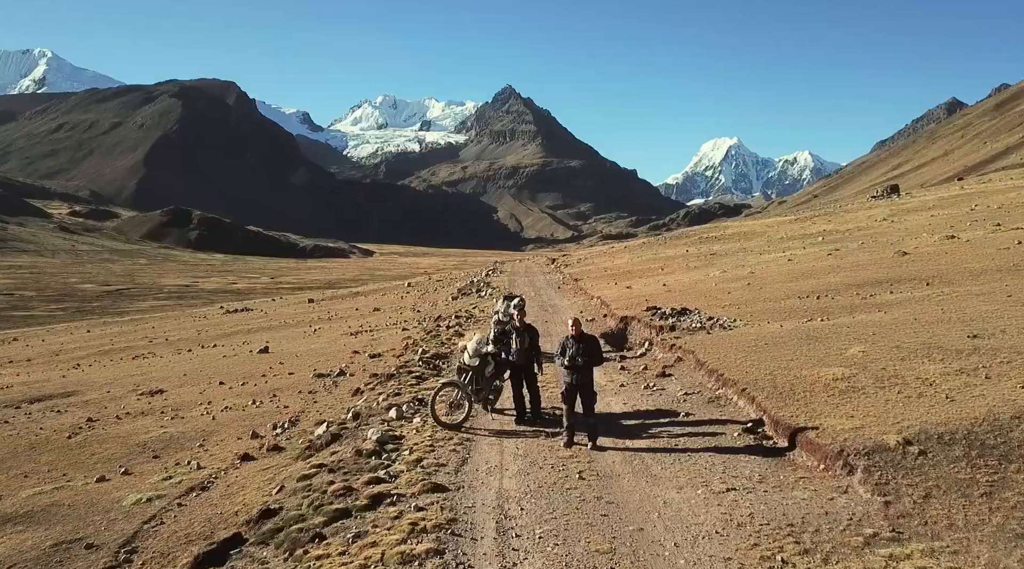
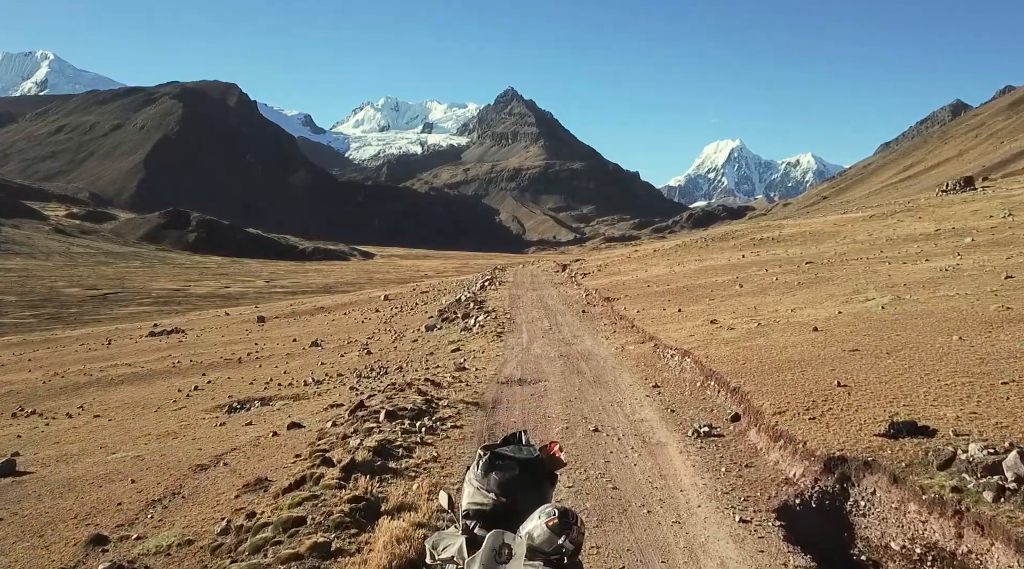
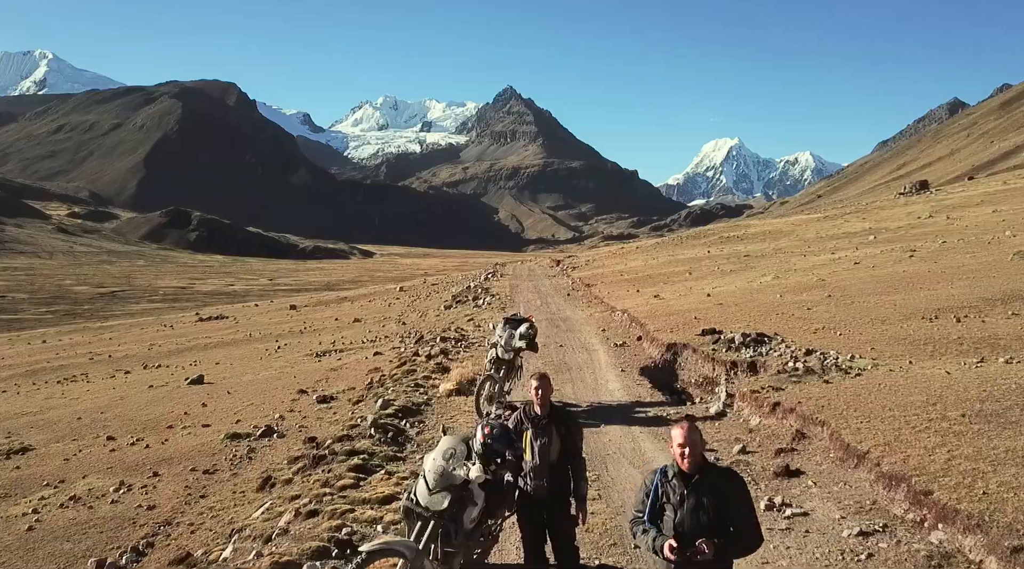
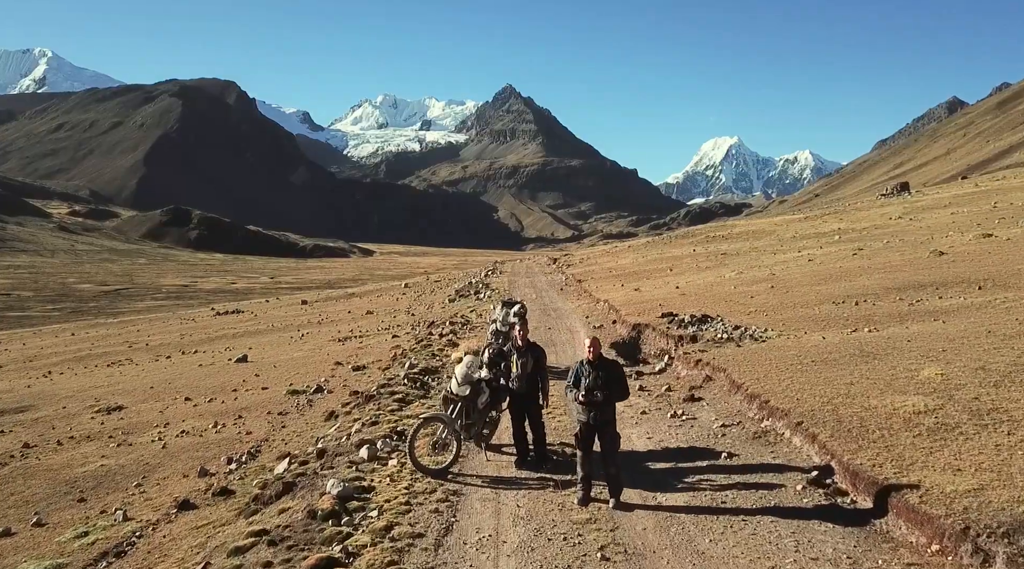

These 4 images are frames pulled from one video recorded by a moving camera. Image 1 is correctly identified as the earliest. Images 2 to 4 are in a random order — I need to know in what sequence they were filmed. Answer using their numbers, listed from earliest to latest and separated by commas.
4, 3, 2
